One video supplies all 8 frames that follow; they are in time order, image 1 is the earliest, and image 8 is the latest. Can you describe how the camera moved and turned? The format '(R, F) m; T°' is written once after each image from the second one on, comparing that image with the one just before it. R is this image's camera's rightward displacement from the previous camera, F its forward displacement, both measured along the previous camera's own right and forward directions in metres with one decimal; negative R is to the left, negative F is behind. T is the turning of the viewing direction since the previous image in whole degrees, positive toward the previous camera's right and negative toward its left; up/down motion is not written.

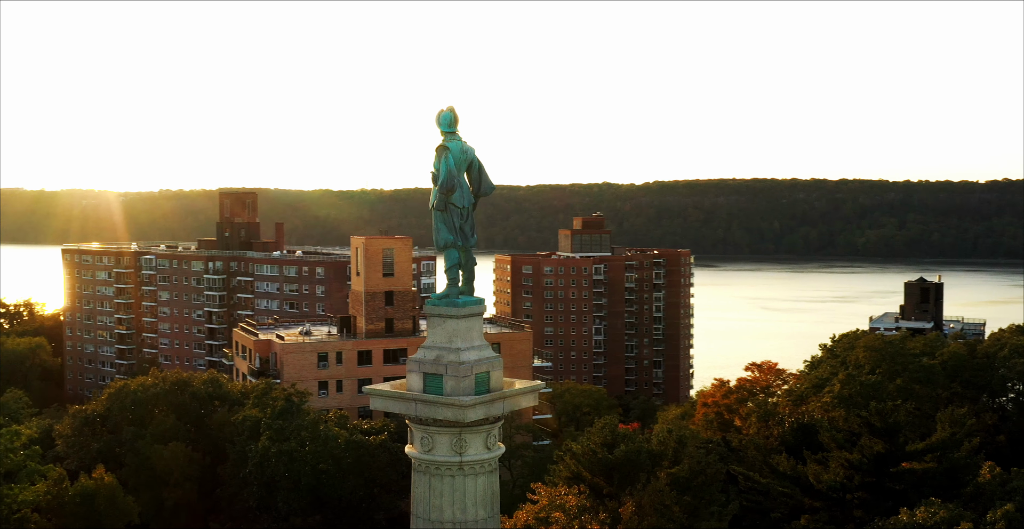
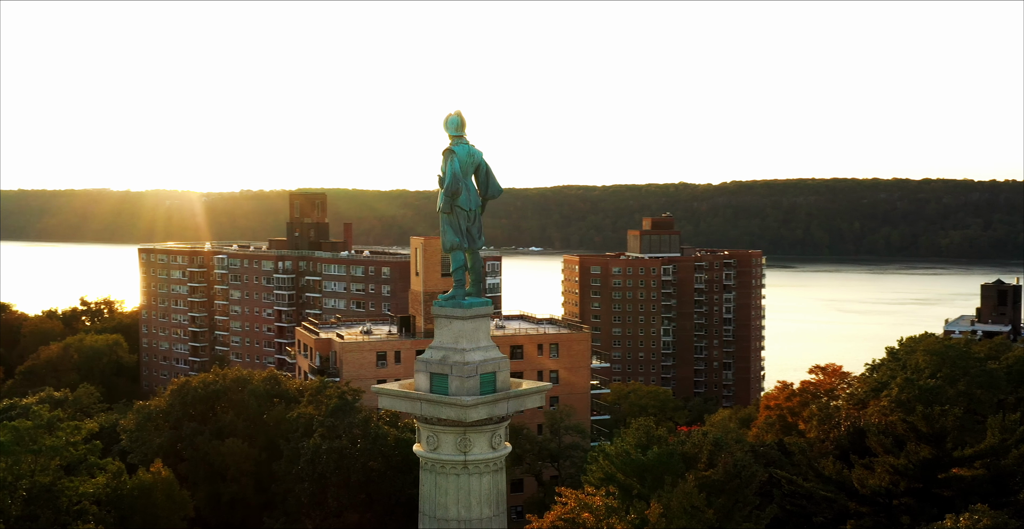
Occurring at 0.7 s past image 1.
(+0.8, -0.1) m; -4°
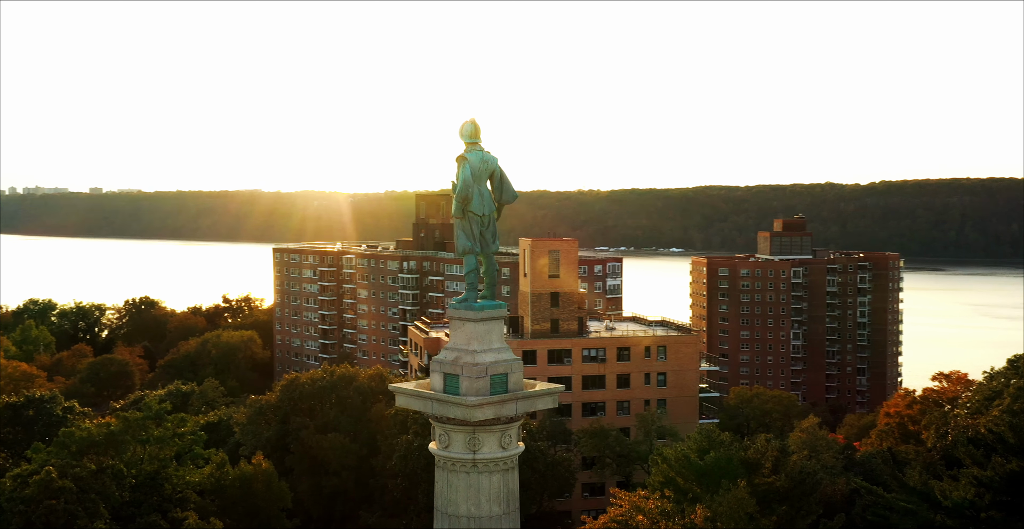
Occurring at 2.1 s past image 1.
(+1.6, -0.2) m; -7°
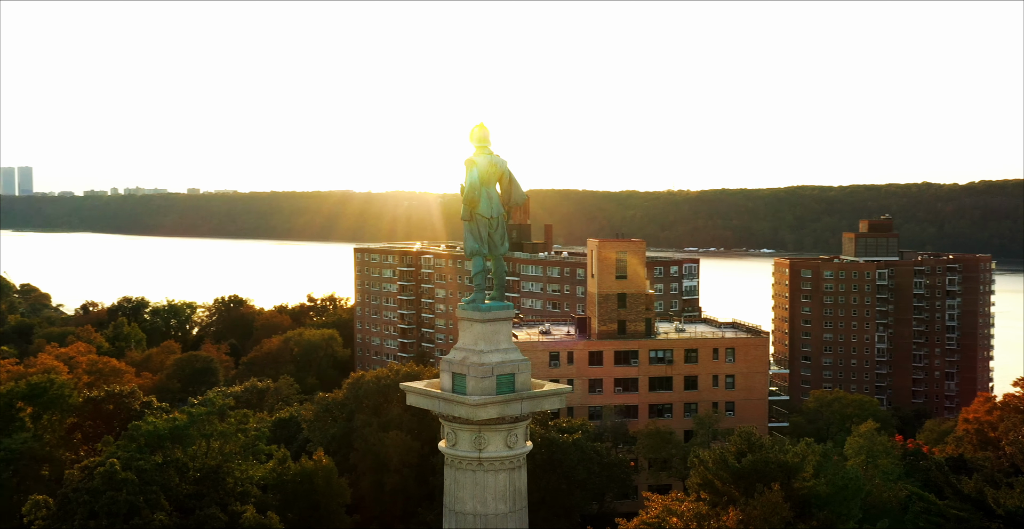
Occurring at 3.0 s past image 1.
(+1.0, -0.2) m; -4°
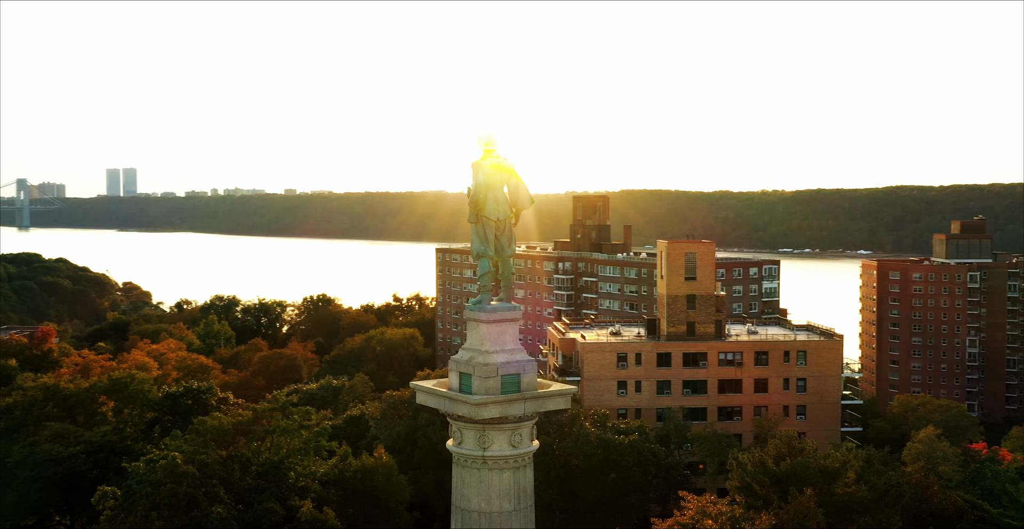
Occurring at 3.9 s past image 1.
(+1.1, -0.1) m; -5°
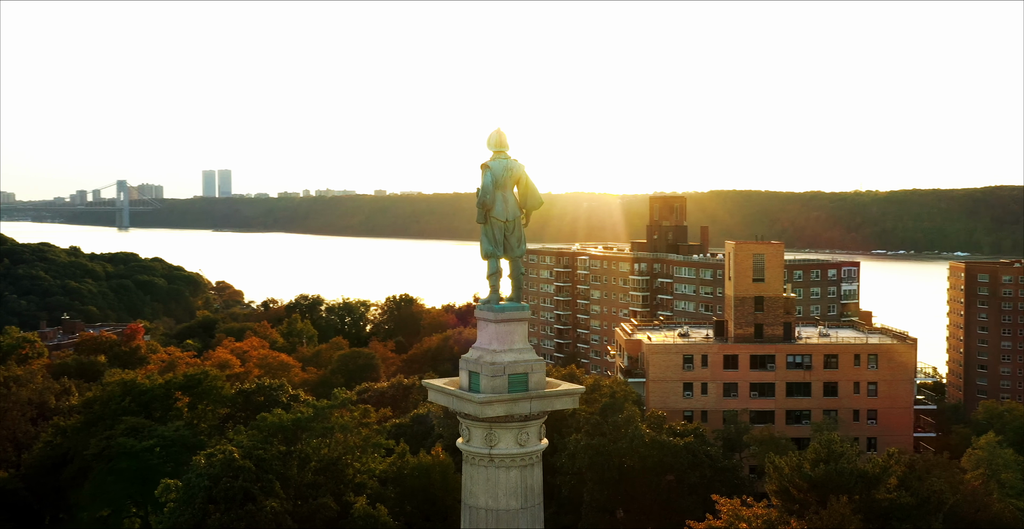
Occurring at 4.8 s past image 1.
(+1.0, -0.1) m; -4°
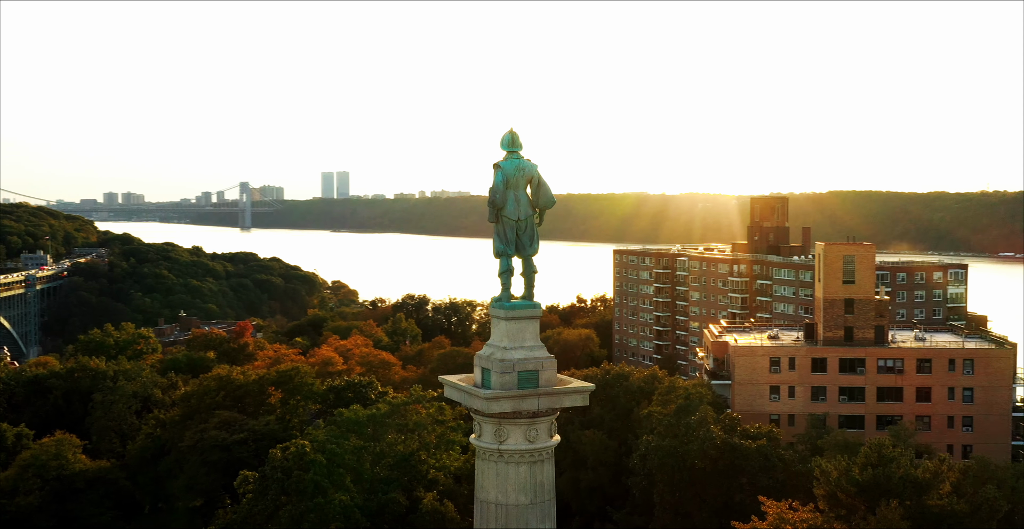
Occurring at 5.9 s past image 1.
(+1.3, -0.1) m; -6°
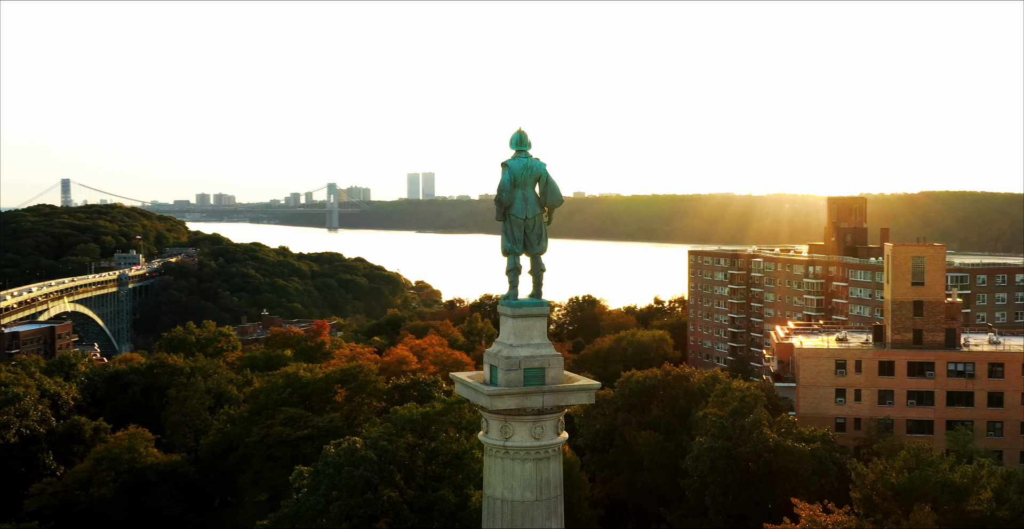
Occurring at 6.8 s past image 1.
(+1.0, -0.1) m; -4°
